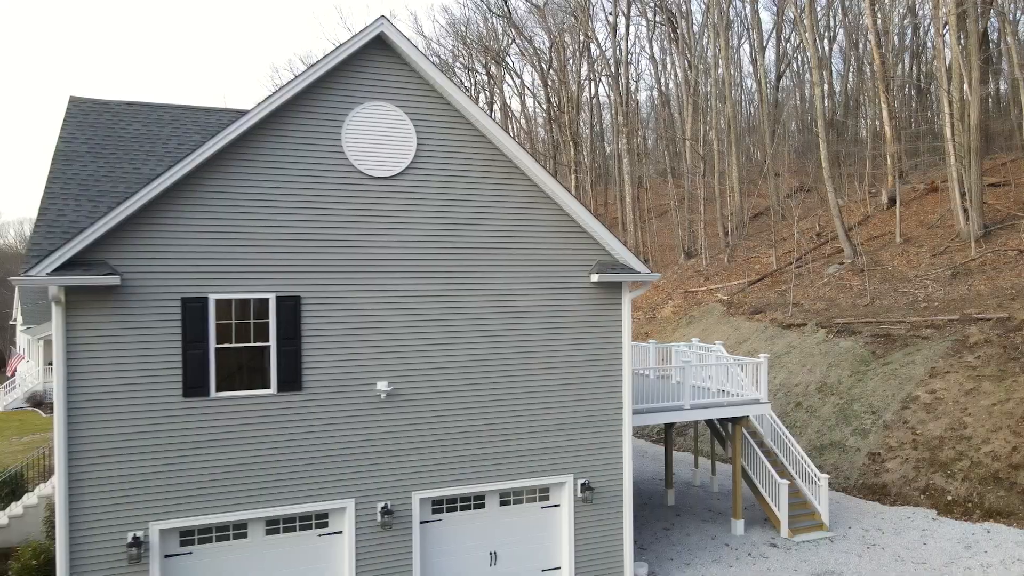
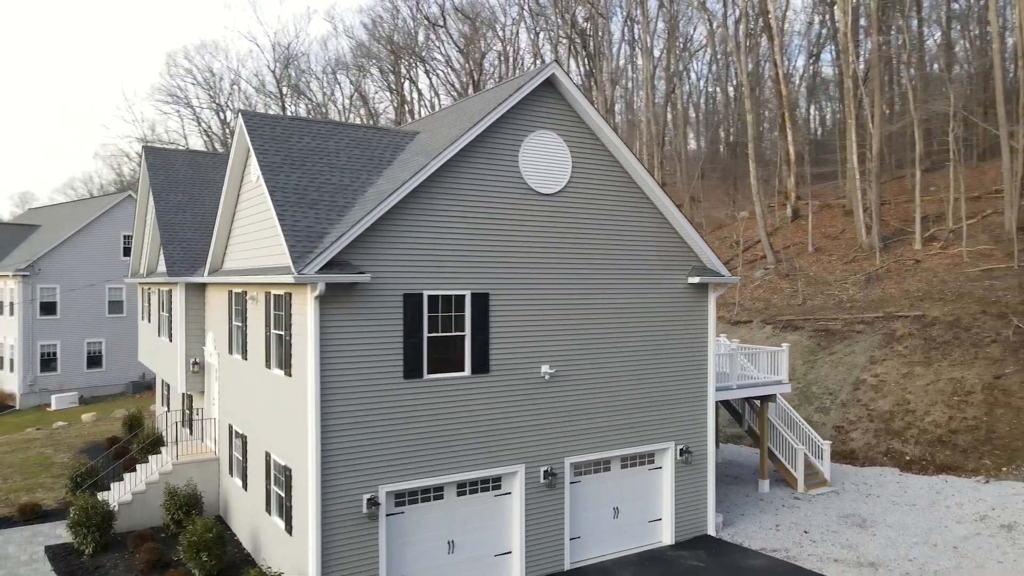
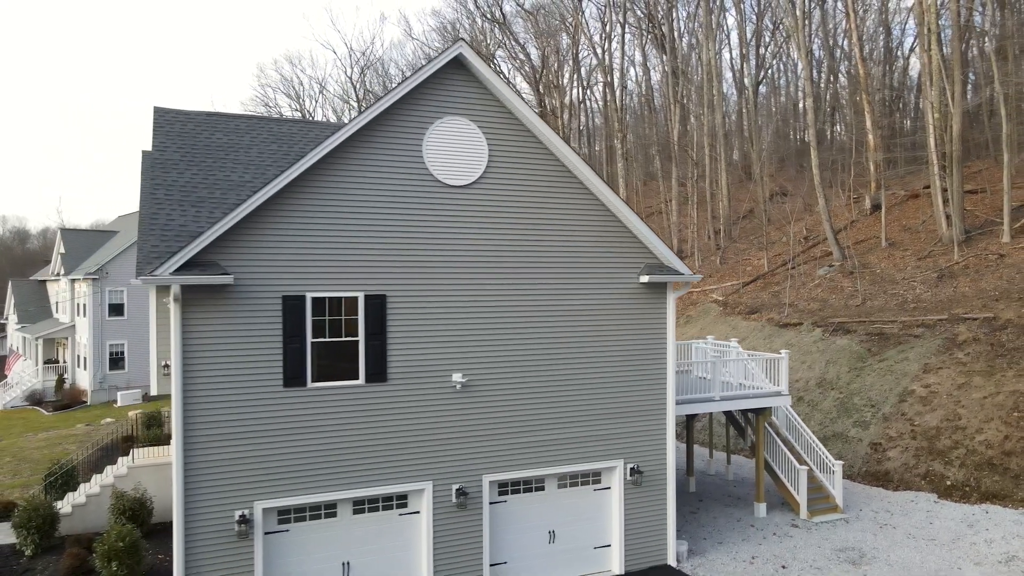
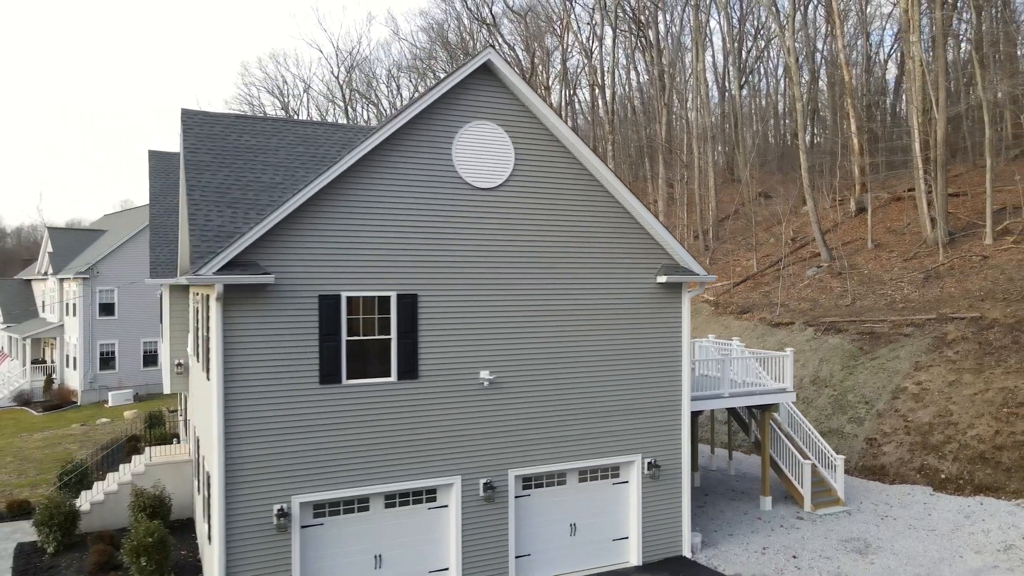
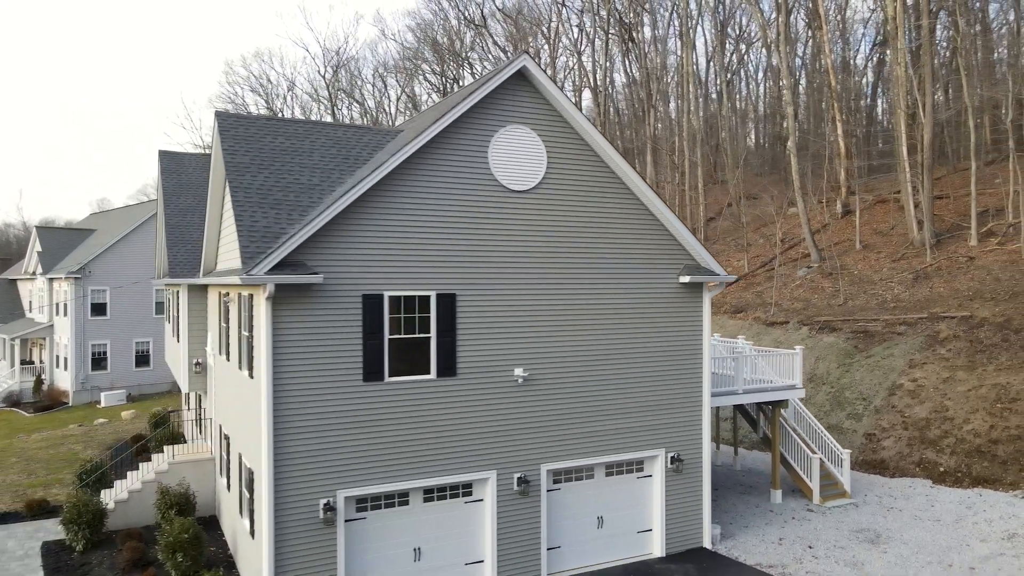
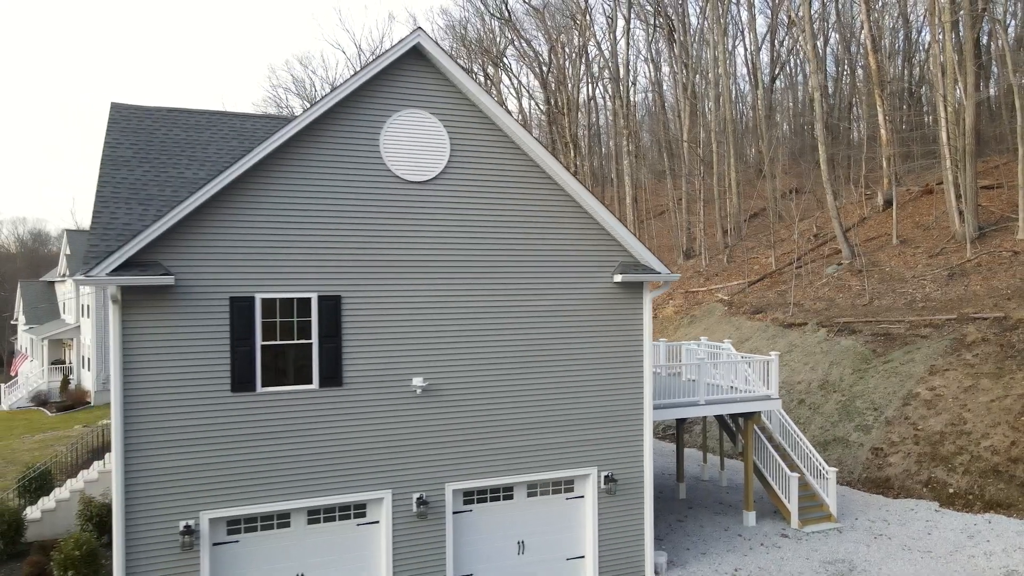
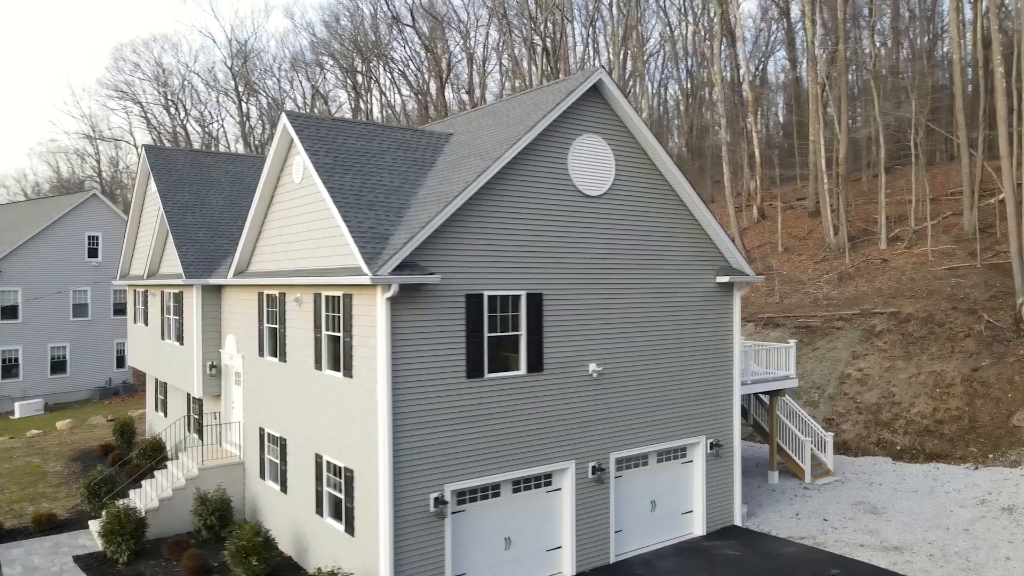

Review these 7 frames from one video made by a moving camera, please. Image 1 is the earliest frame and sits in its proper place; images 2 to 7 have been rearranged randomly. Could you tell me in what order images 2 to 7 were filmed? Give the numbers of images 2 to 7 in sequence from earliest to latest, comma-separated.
6, 3, 4, 5, 2, 7
